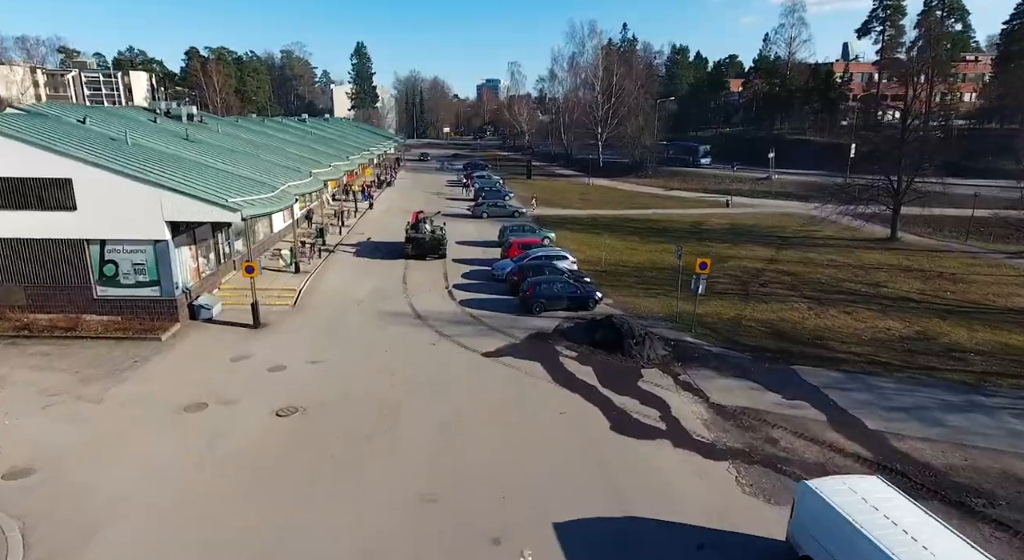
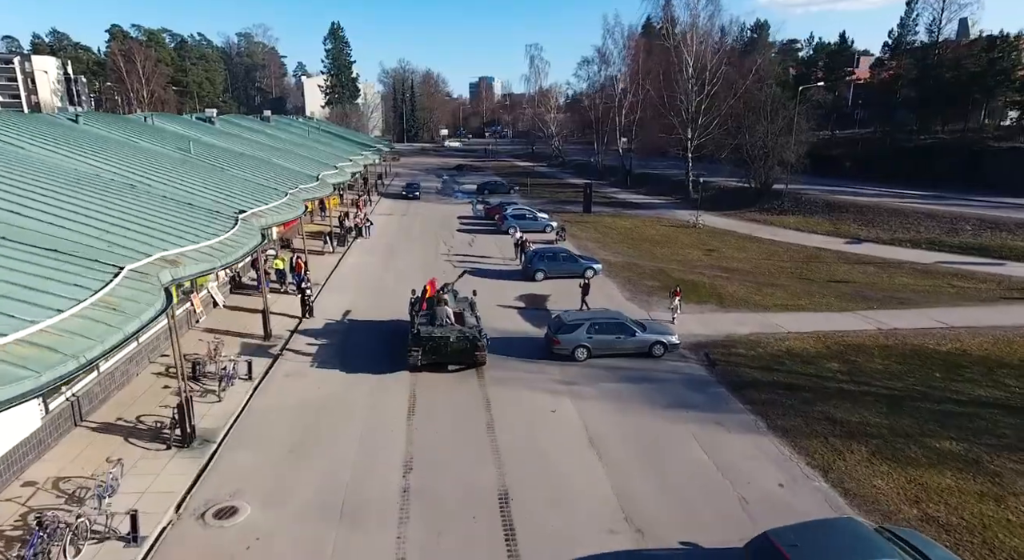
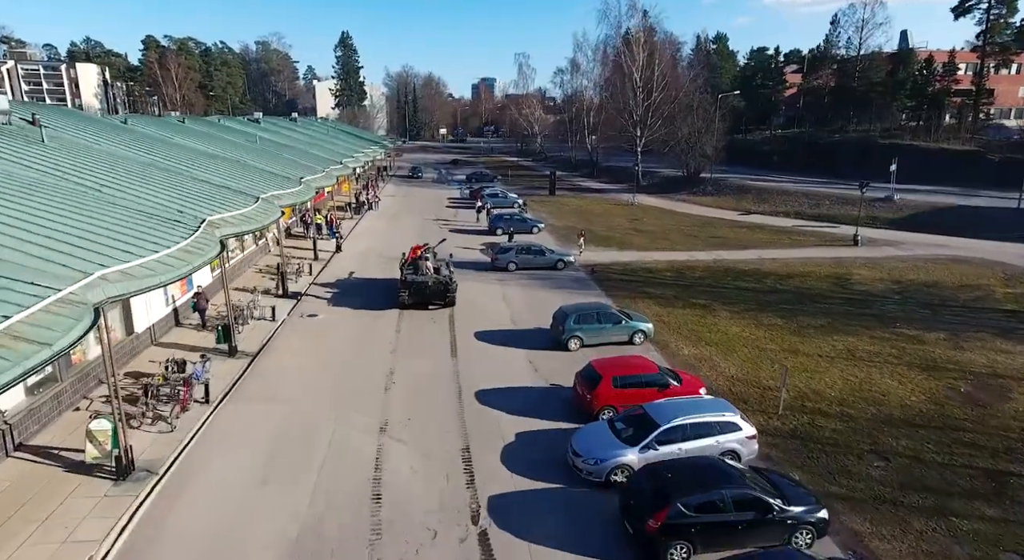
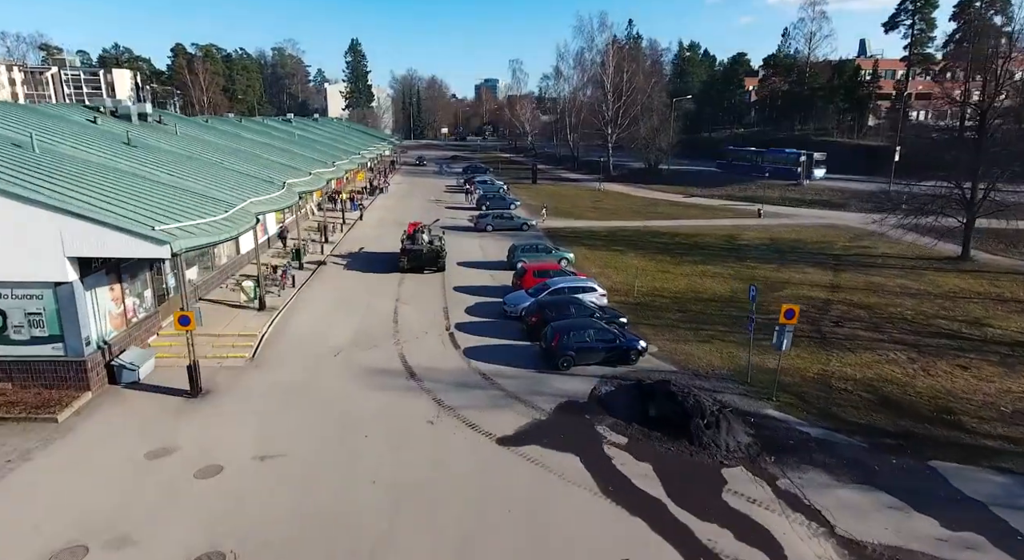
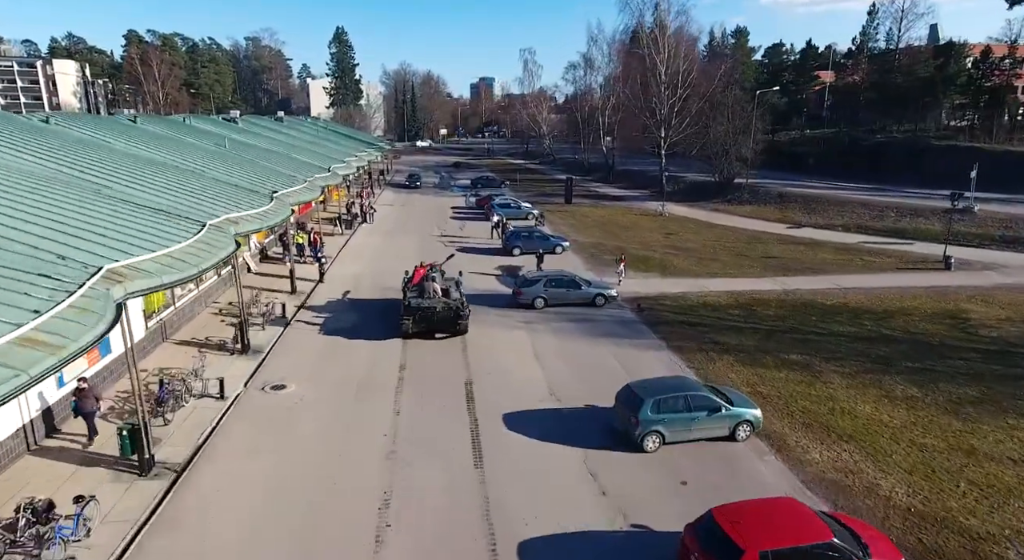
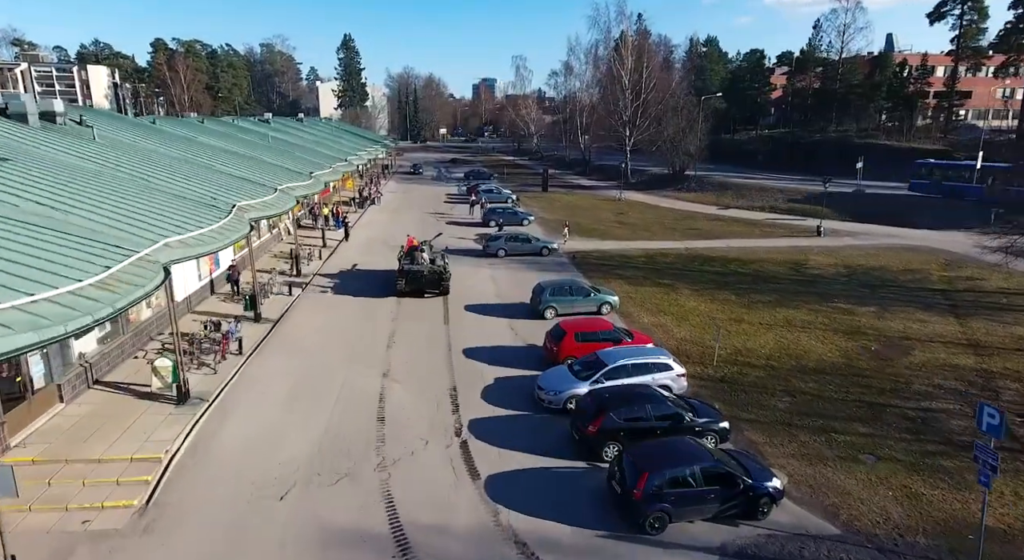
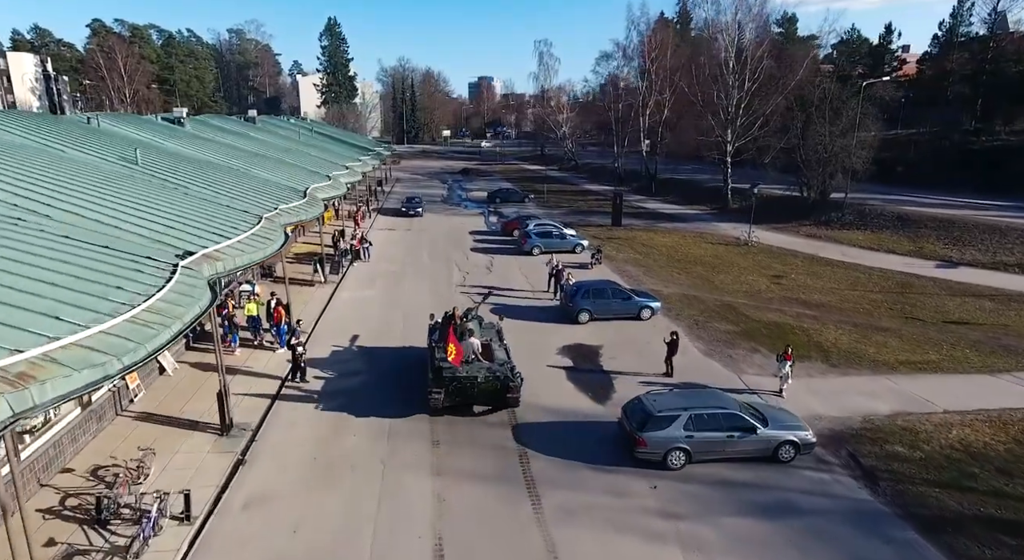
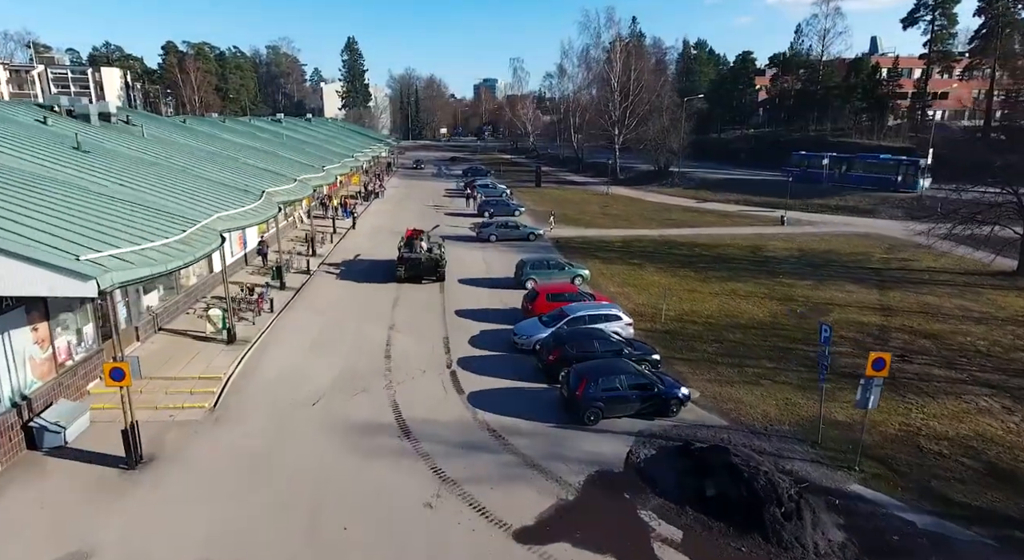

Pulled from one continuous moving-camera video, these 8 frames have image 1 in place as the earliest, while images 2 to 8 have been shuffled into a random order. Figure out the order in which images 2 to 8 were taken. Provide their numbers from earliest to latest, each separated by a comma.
4, 8, 6, 3, 5, 2, 7
